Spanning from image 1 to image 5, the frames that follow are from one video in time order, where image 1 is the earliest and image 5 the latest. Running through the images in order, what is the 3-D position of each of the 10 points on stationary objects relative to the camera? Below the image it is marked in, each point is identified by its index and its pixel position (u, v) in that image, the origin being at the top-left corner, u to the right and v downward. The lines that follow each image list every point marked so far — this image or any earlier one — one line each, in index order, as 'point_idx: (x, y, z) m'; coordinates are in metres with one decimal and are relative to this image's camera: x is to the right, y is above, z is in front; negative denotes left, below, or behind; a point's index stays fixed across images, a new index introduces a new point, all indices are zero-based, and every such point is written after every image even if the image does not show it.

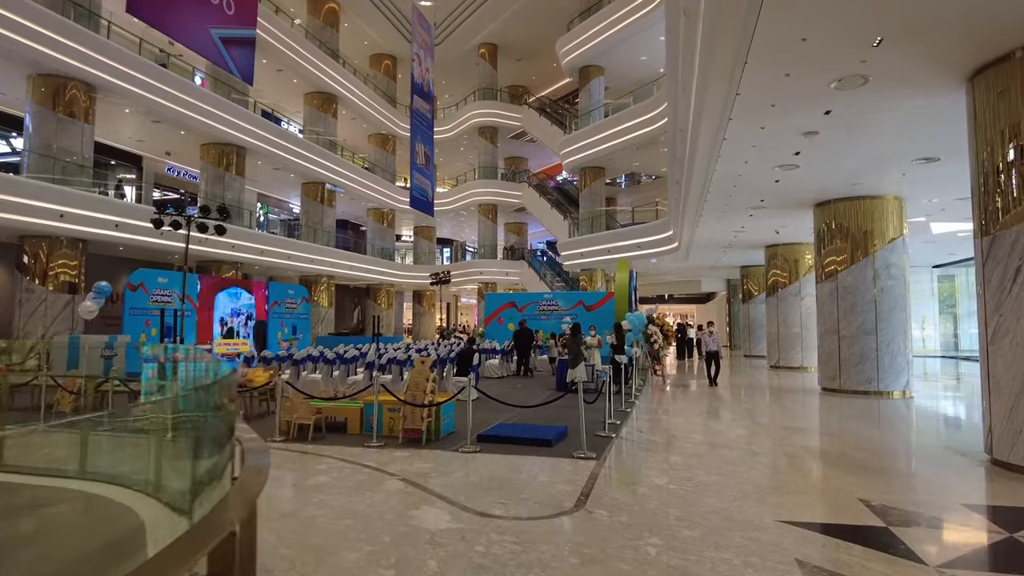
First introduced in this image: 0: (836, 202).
0: (+5.4, +1.5, +10.9) m
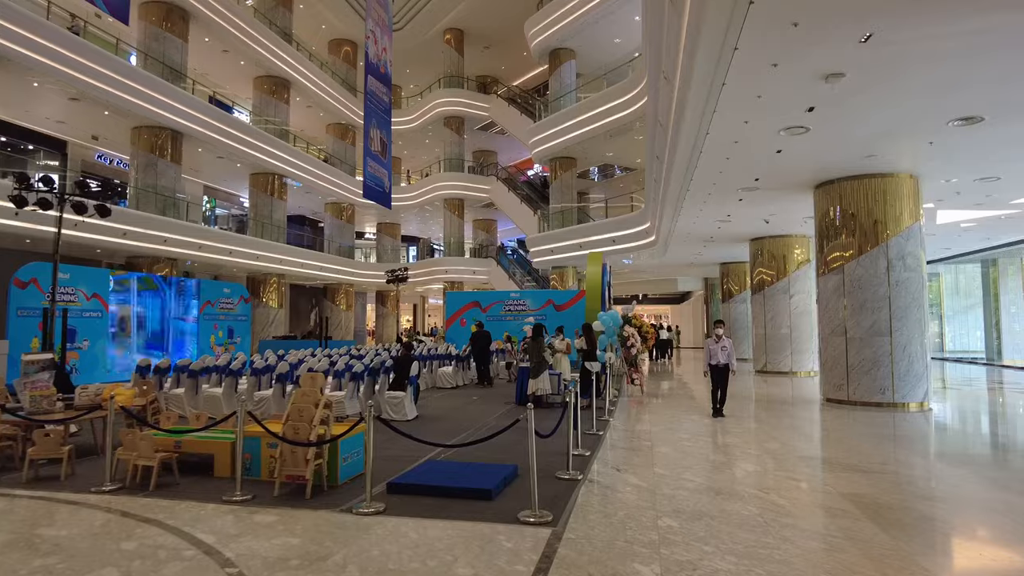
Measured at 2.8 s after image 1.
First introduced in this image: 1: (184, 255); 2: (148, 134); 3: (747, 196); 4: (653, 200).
0: (+4.7, +1.5, +9.4) m
1: (-9.8, +1.0, +19.6) m
2: (-10.8, +4.6, +19.3) m
3: (+3.8, +1.5, +10.5) m
4: (+2.8, +1.7, +12.6) m
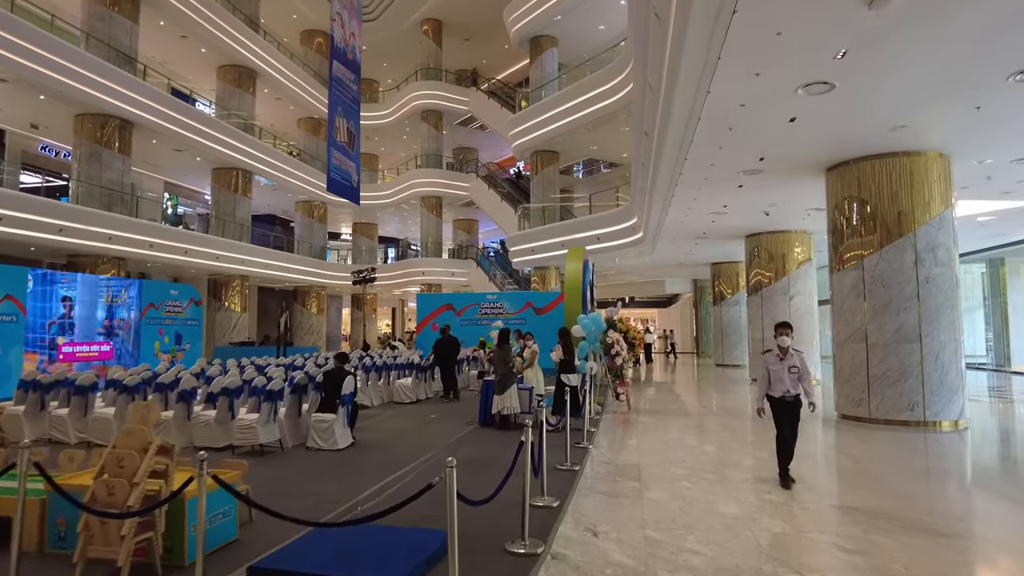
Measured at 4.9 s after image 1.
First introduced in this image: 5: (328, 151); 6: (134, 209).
0: (+4.3, +1.6, +8.0) m
1: (-10.4, +0.9, +17.9) m
2: (-11.5, +4.5, +17.6) m
3: (+3.4, +1.5, +9.2) m
4: (+2.2, +1.7, +11.2) m
5: (-4.3, +3.2, +15.4) m
6: (-10.5, +2.2, +18.0) m
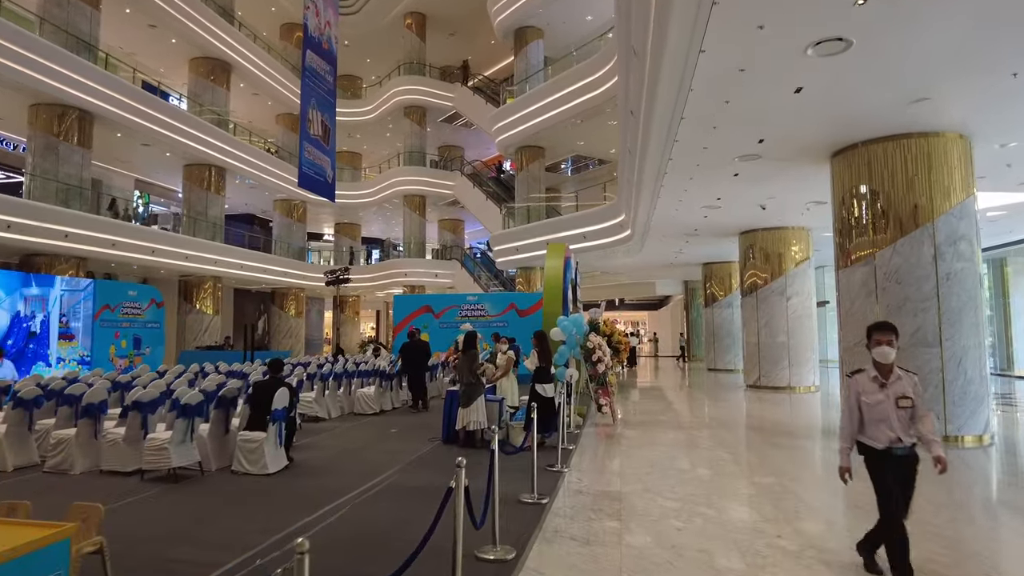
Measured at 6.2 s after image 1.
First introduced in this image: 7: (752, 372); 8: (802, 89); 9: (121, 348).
0: (+3.9, +1.6, +7.2) m
1: (-10.9, +0.9, +16.9) m
2: (-11.9, +4.5, +16.6) m
3: (+3.0, +1.5, +8.3) m
4: (+1.8, +1.7, +10.3) m
5: (-4.8, +3.2, +14.4) m
6: (-11.0, +2.2, +16.9) m
7: (+5.0, -1.7, +13.6) m
8: (+2.6, +1.8, +5.9) m
9: (-8.7, -1.3, +14.4) m
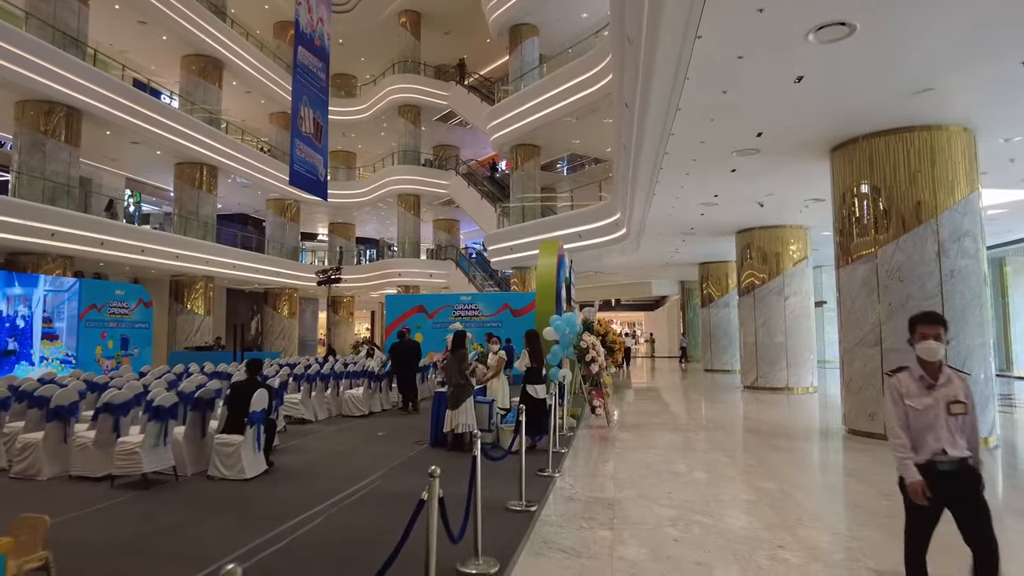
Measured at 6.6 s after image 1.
0: (+3.8, +1.6, +7.0) m
1: (-11.1, +0.9, +16.6) m
2: (-12.1, +4.5, +16.3) m
3: (+2.9, +1.6, +8.1) m
4: (+1.7, +1.7, +10.1) m
5: (-4.9, +3.2, +14.2) m
6: (-11.1, +2.2, +16.6) m
7: (+4.9, -1.7, +13.4) m
8: (+2.5, +1.8, +5.7) m
9: (-8.9, -1.3, +14.1) m
